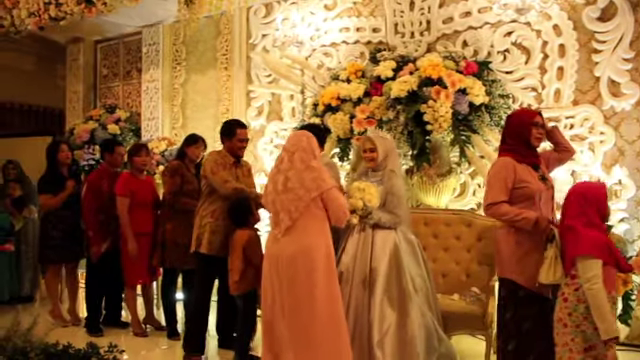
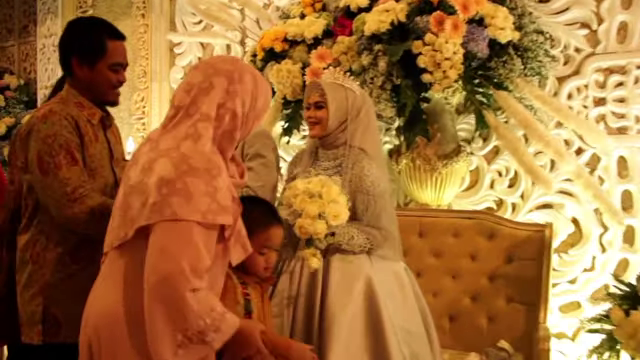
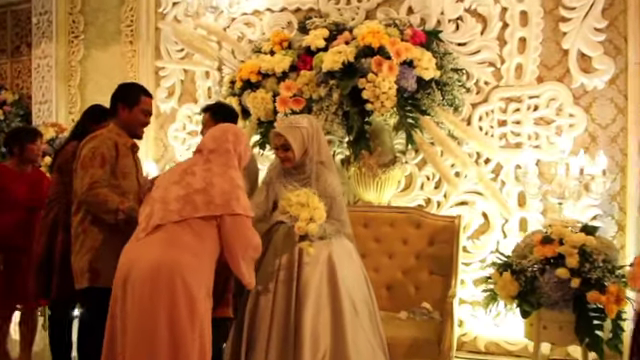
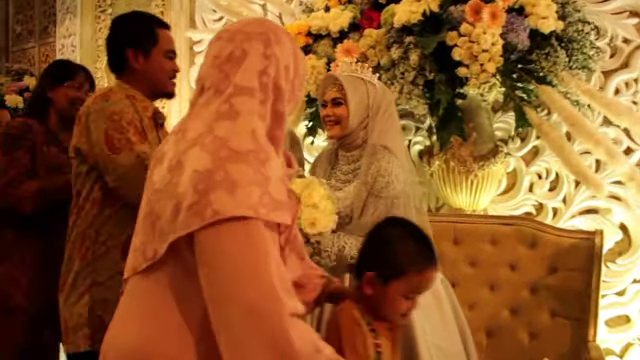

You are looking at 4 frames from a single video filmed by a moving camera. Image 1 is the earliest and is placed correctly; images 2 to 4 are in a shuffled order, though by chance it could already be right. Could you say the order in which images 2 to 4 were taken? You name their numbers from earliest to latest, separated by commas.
3, 2, 4
